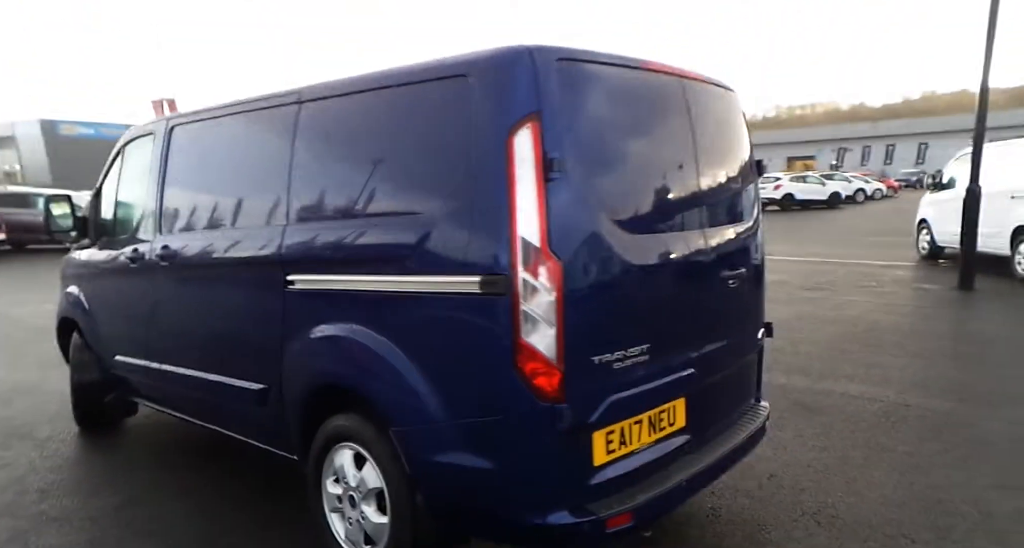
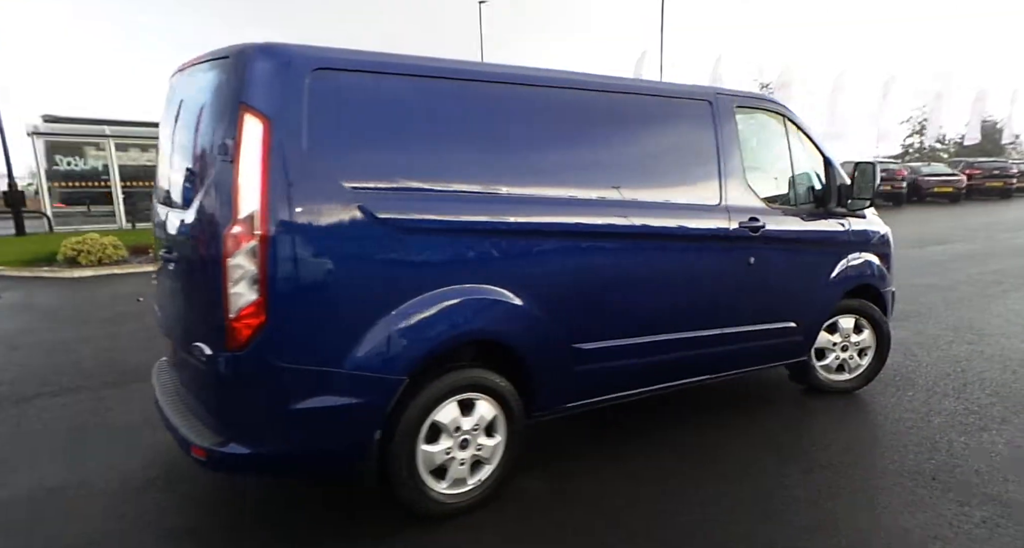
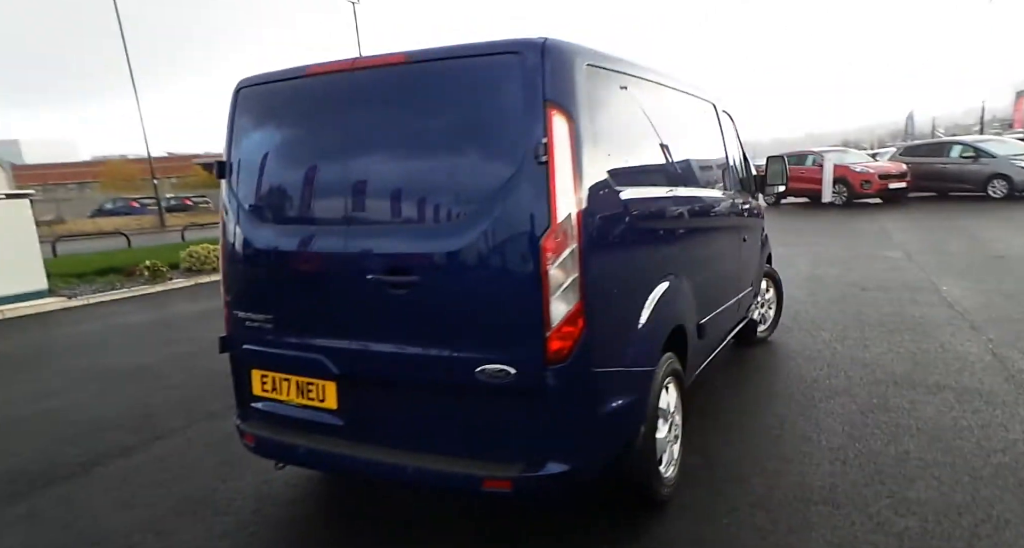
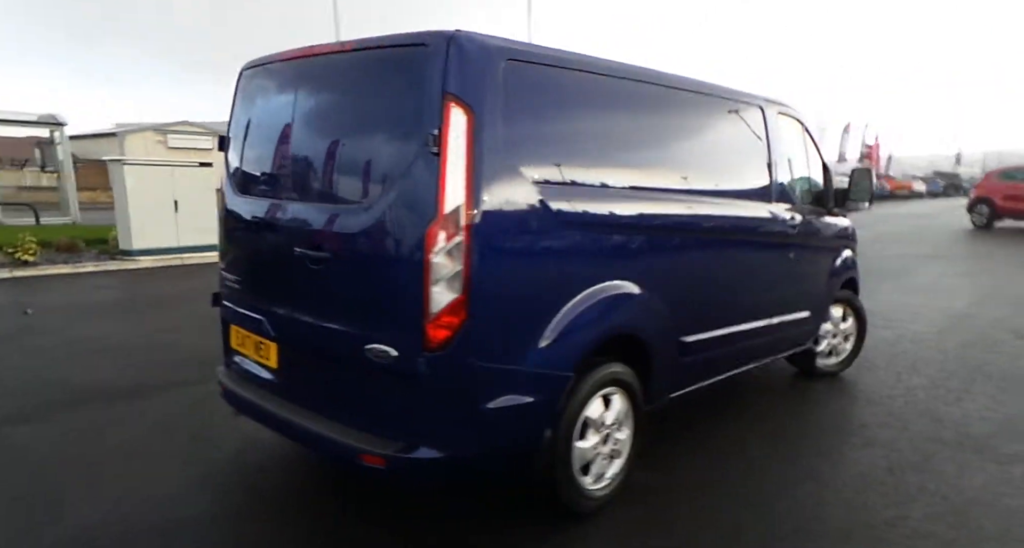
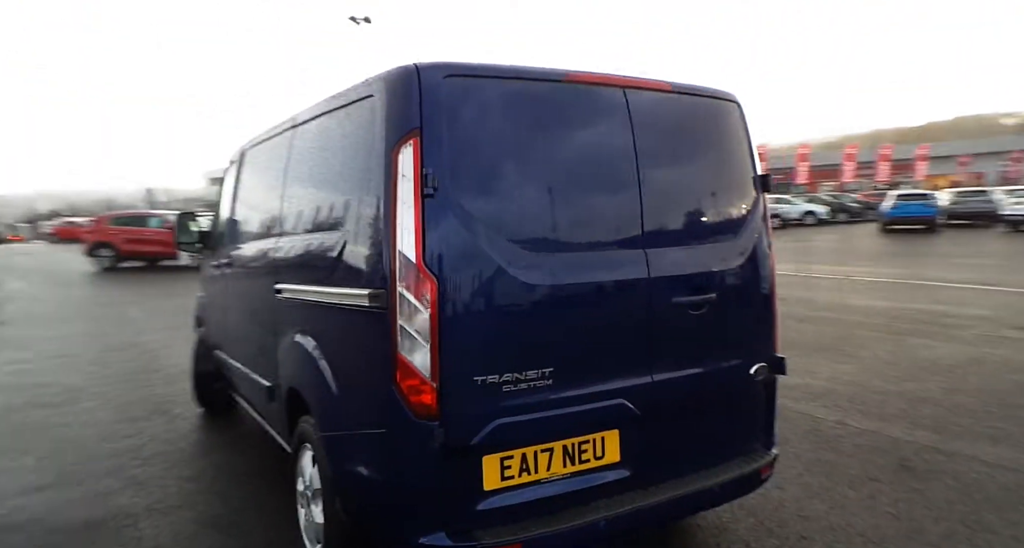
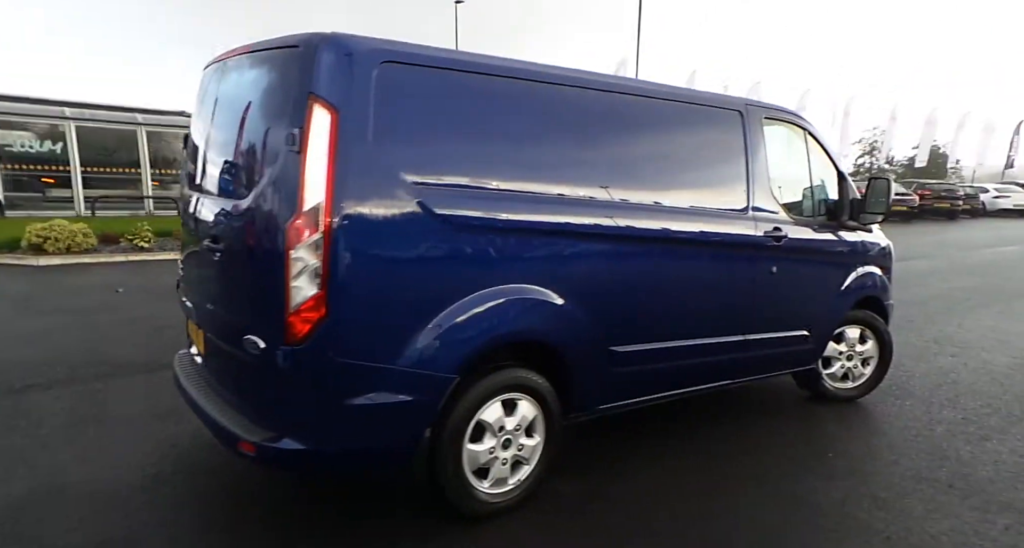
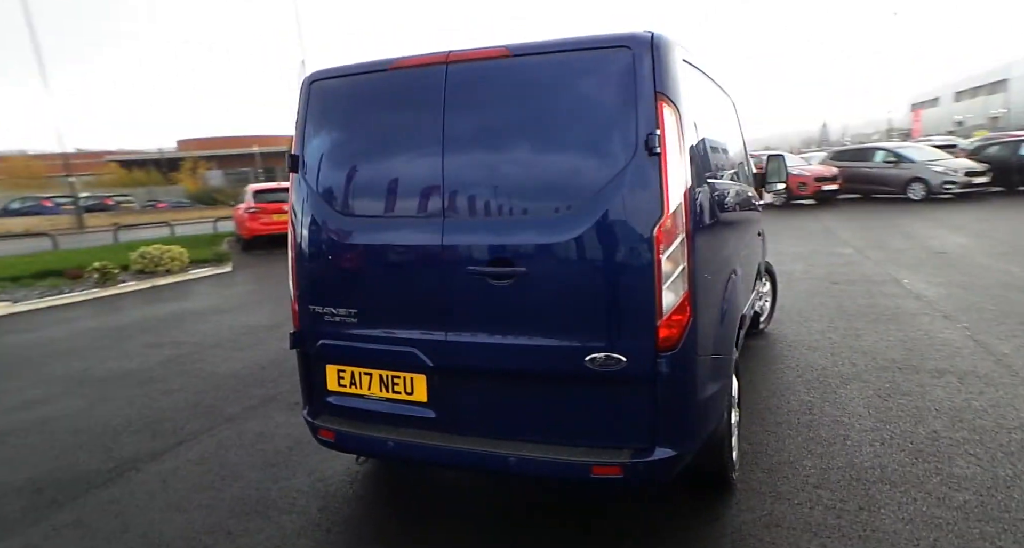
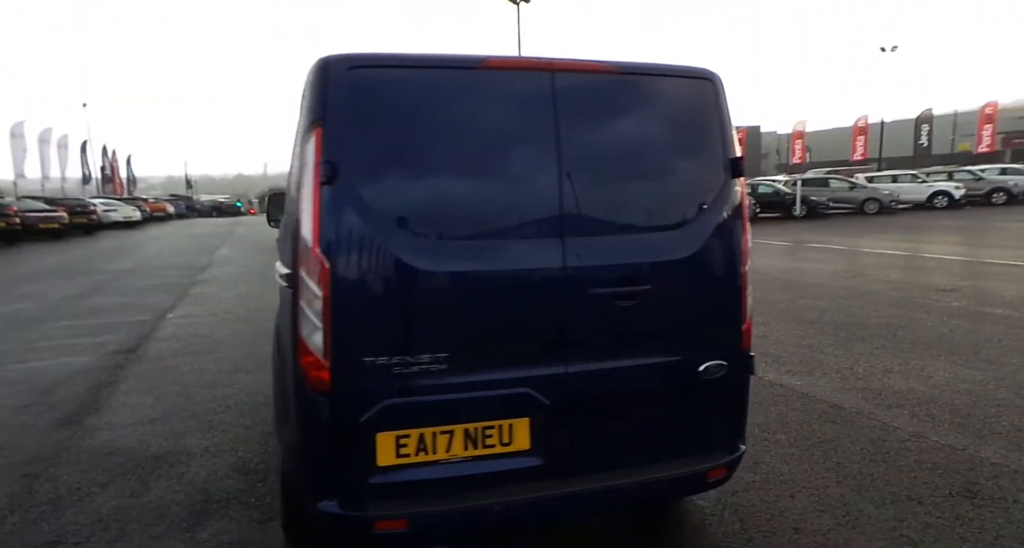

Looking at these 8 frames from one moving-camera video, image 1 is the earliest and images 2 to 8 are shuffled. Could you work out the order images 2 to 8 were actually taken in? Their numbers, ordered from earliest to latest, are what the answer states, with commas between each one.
5, 8, 7, 3, 4, 6, 2
